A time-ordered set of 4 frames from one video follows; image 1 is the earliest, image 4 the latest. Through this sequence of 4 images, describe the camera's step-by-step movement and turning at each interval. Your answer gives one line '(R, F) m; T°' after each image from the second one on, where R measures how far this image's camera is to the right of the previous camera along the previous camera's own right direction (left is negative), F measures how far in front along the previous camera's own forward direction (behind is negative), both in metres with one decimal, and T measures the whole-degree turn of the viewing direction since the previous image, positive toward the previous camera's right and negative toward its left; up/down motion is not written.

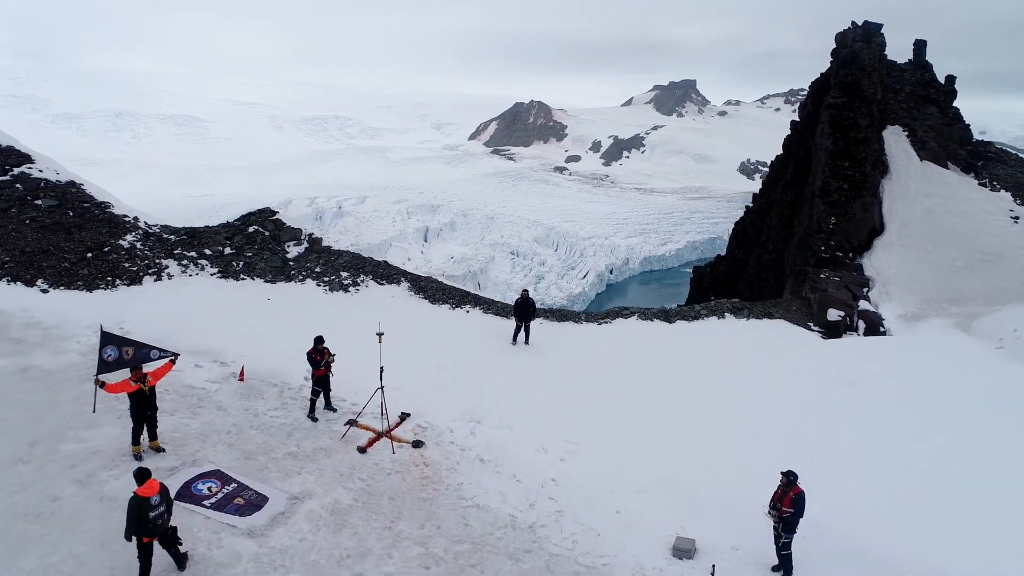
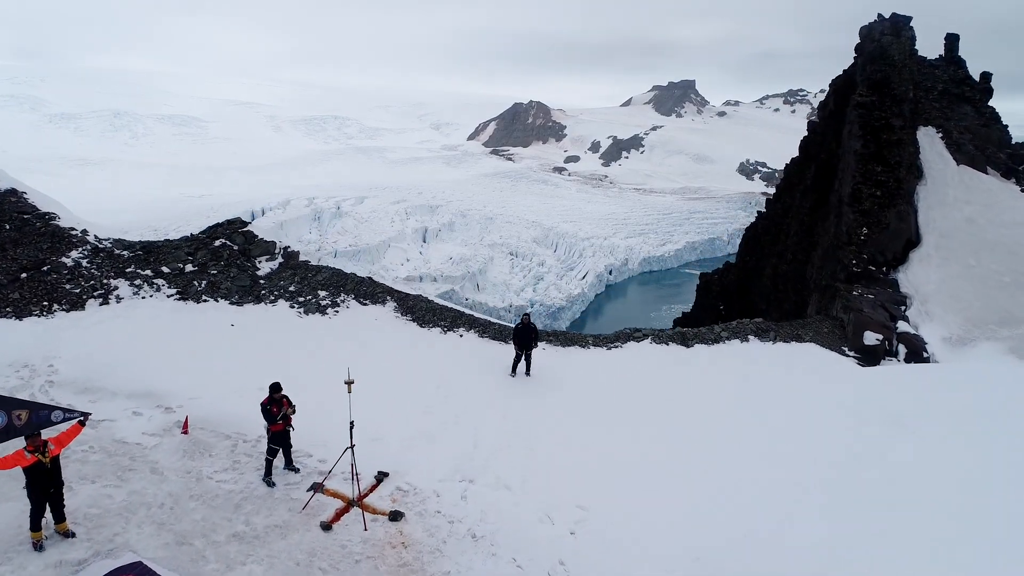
(0.0, +0.4) m; 0°
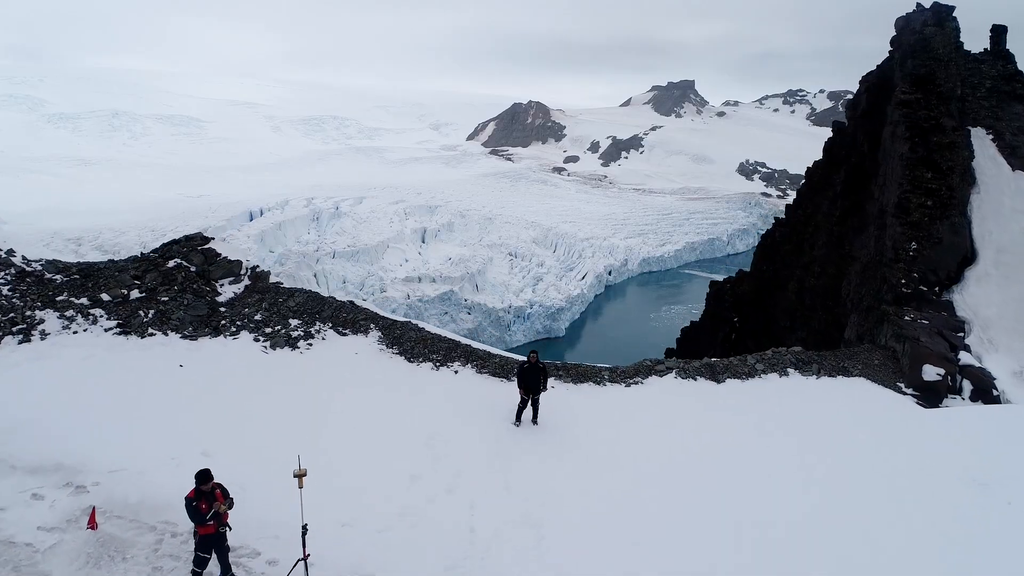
(0.0, +0.5) m; 0°
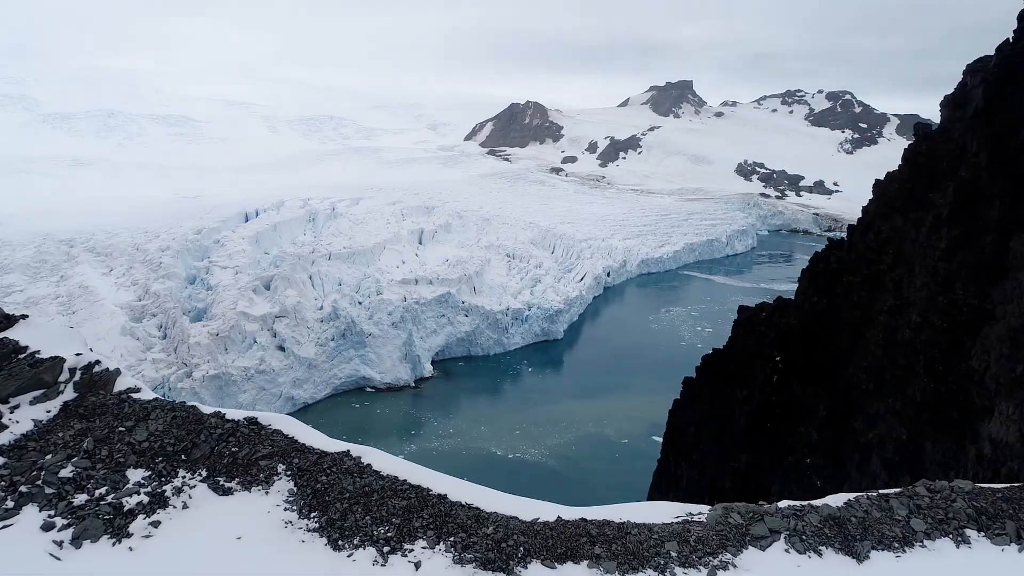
(0.0, +1.3) m; 0°
